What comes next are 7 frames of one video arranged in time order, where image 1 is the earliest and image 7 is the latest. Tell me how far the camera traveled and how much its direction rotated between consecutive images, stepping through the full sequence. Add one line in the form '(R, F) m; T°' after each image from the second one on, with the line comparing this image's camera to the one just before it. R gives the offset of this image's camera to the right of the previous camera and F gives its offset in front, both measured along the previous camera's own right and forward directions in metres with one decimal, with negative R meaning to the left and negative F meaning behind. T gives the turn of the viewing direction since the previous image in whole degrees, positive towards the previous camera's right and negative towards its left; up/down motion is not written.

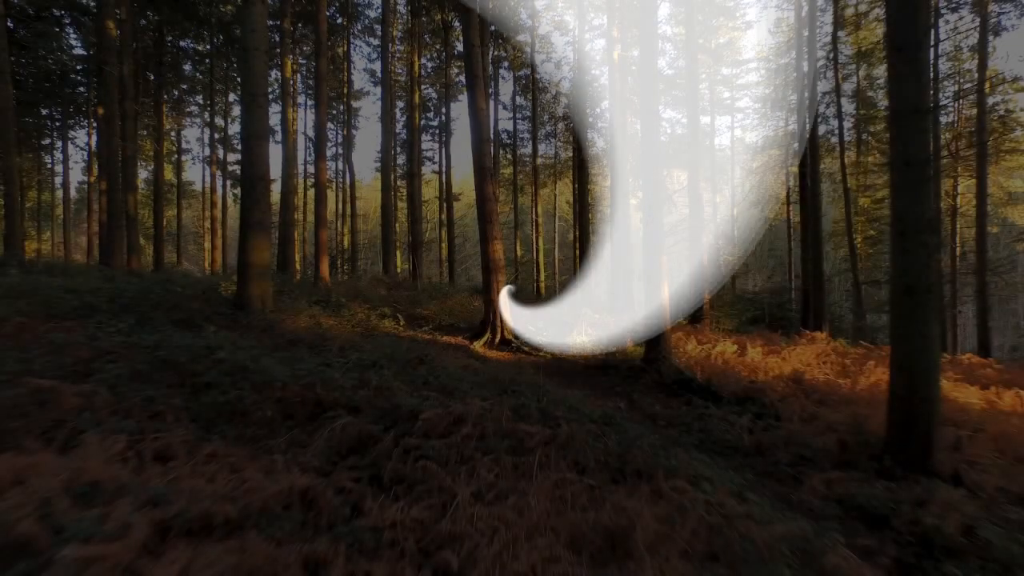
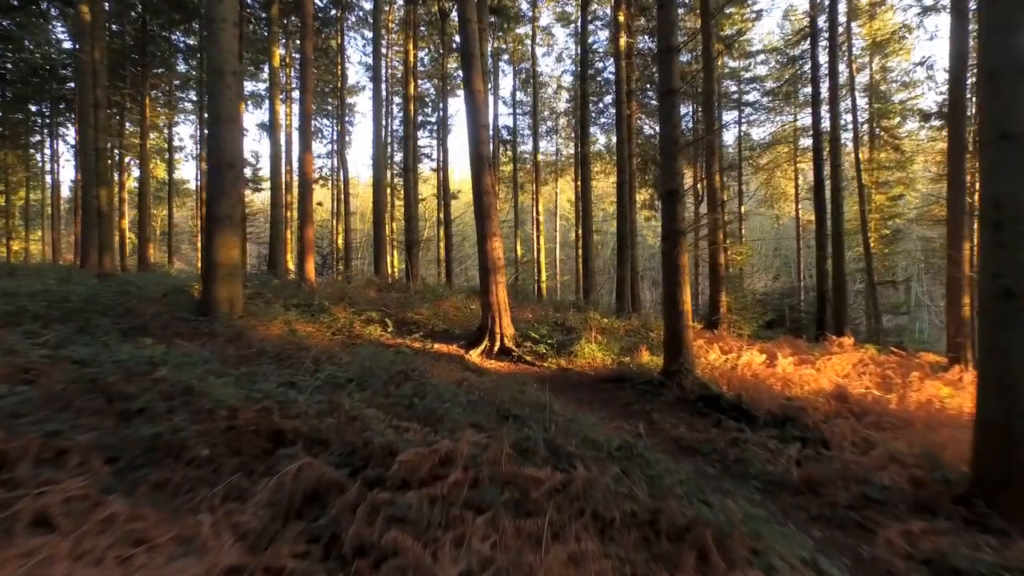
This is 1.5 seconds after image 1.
(0.0, +1.2) m; 0°
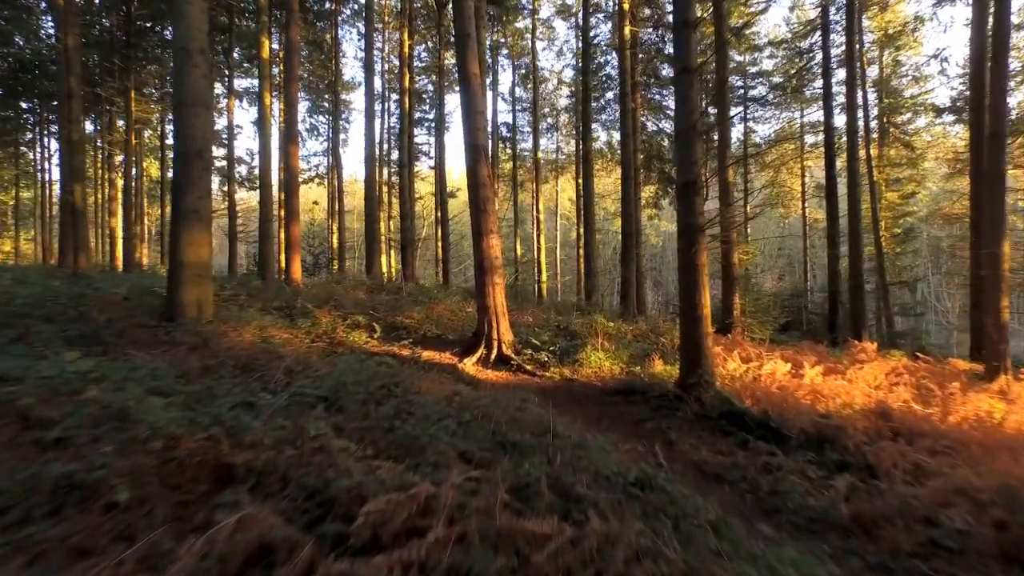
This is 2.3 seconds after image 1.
(0.0, +0.9) m; 0°
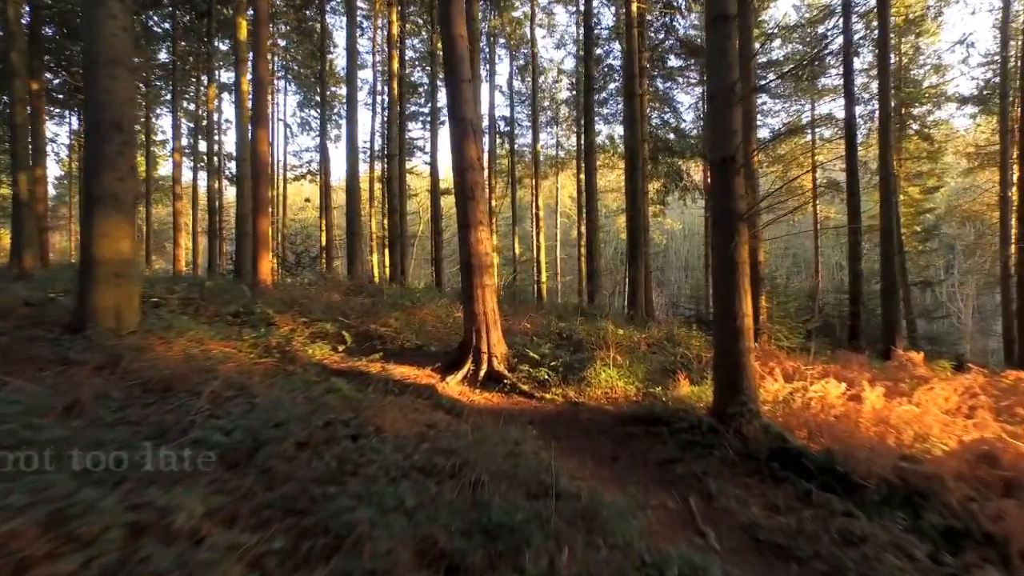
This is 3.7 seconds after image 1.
(0.0, +1.6) m; 0°
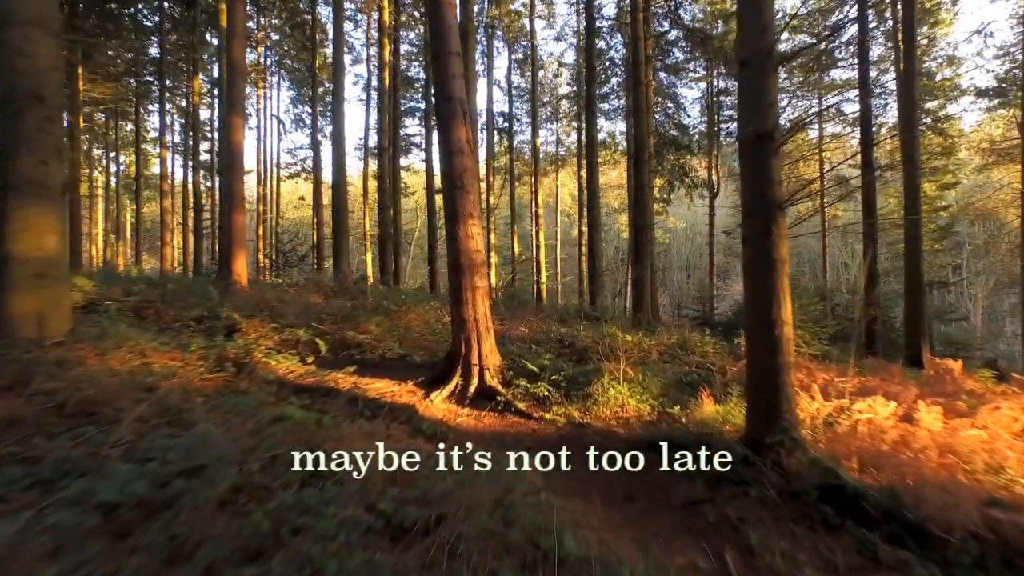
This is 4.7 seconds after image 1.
(0.0, +1.1) m; 0°
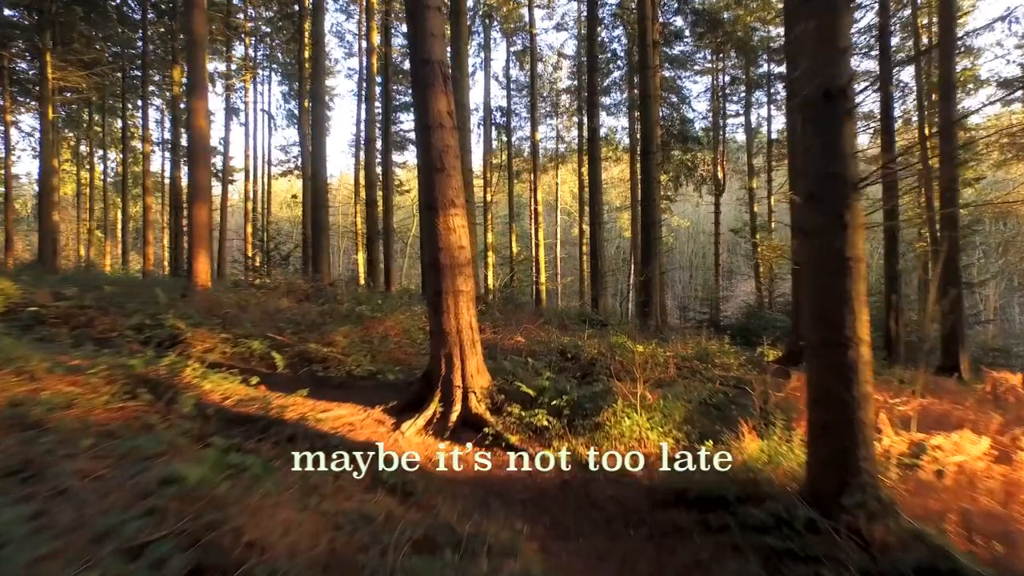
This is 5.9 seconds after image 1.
(0.0, +1.3) m; 0°
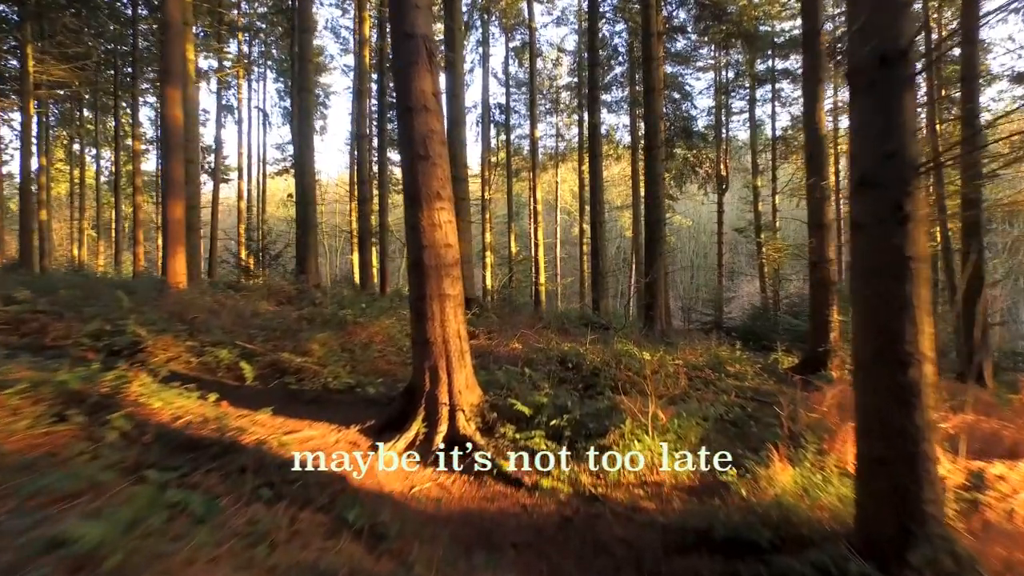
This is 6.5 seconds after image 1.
(0.0, +0.7) m; 0°
